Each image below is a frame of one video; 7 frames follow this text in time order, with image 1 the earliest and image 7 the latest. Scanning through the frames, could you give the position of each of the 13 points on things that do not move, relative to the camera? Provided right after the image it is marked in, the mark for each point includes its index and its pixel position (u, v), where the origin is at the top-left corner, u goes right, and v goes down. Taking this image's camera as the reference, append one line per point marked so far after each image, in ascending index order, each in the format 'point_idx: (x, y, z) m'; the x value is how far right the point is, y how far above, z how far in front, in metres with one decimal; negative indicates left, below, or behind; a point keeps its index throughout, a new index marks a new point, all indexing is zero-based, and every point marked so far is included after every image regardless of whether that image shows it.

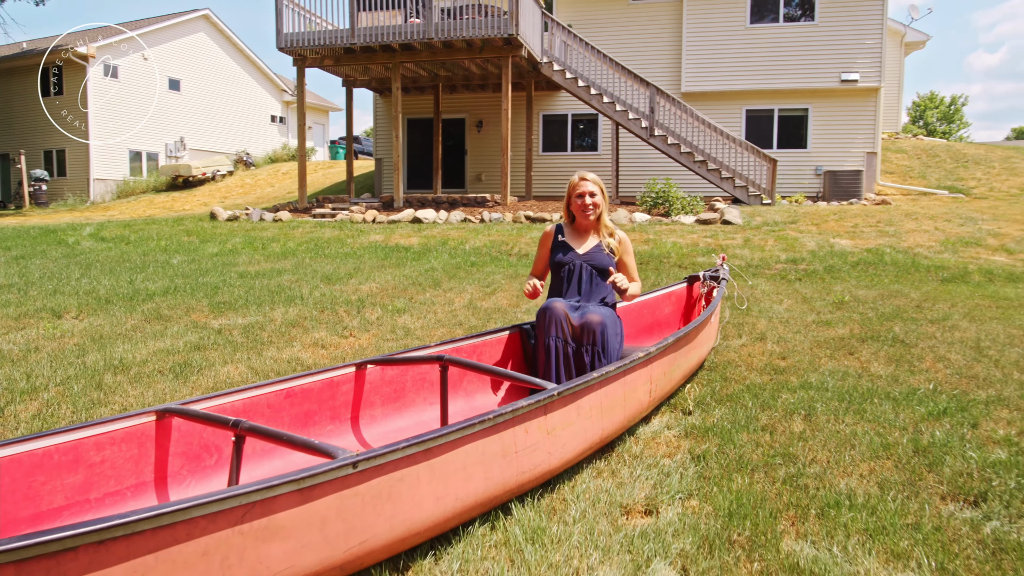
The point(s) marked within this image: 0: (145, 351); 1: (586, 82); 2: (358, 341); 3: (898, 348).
0: (-2.0, -0.3, +4.0) m
1: (+1.4, +4.1, +14.3) m
2: (-0.9, -0.3, +4.4) m
3: (+2.5, -0.4, +4.6) m
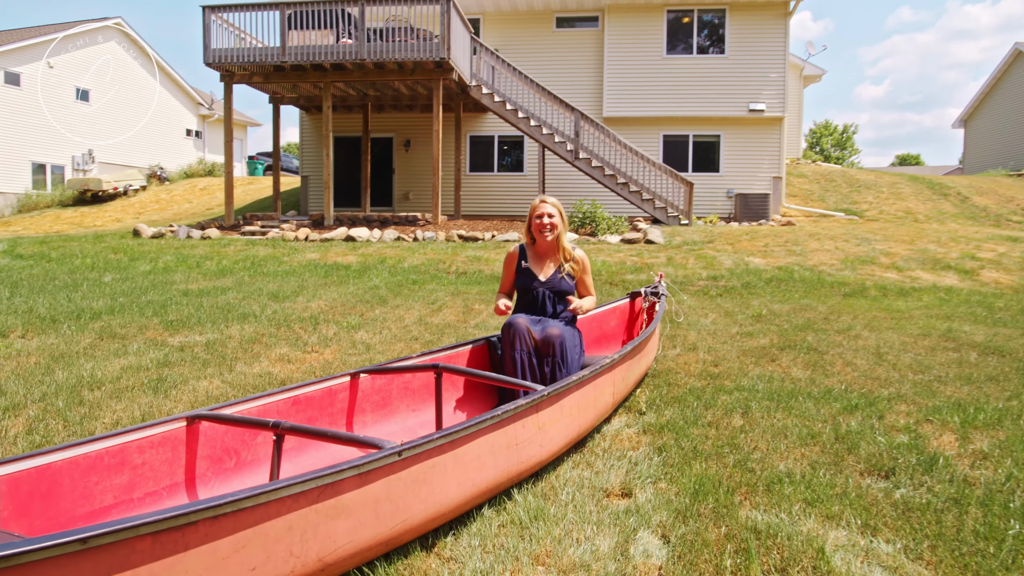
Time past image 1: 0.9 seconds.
0: (-2.2, -0.4, +4.0) m
1: (0.0, +3.7, +14.8) m
2: (-1.2, -0.4, +4.6) m
3: (+2.1, -0.5, +5.1) m
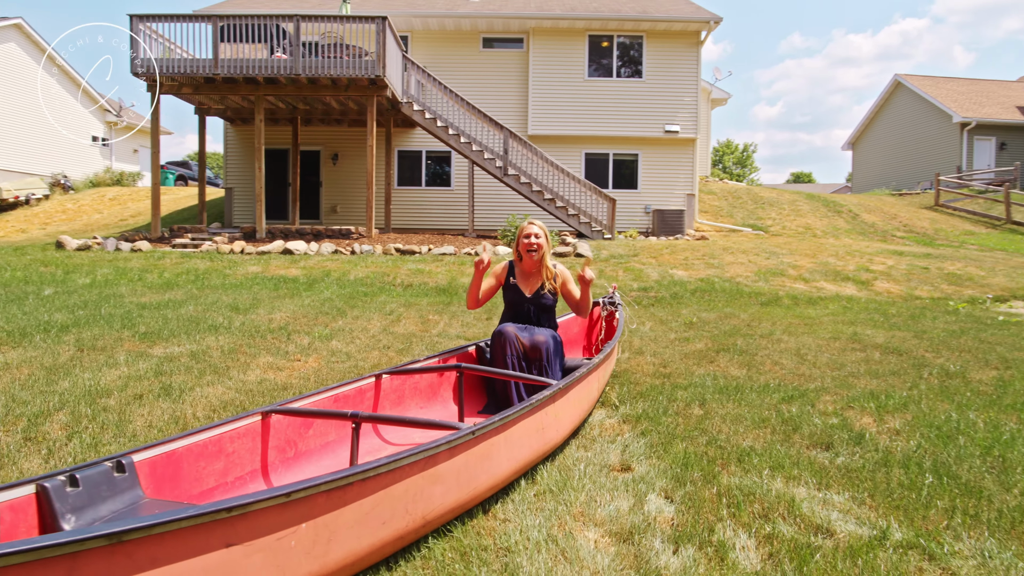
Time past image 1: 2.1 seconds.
0: (-2.3, -0.5, +4.2) m
1: (-1.4, +3.5, +15.2) m
2: (-1.4, -0.5, +4.9) m
3: (+1.9, -0.5, +5.8) m
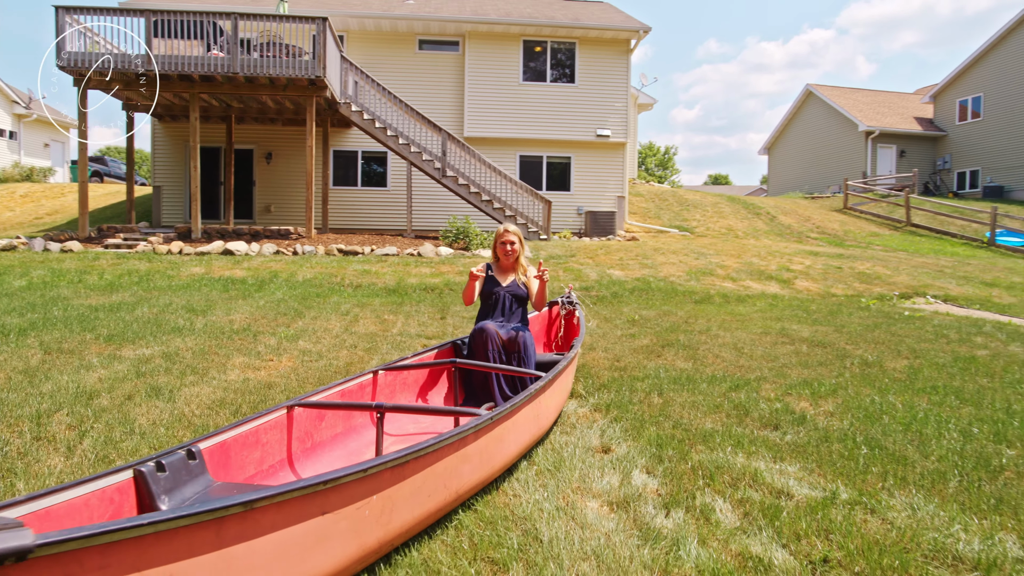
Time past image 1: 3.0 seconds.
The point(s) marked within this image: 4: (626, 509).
0: (-2.5, -0.5, +4.3) m
1: (-2.7, +3.5, +15.3) m
2: (-1.6, -0.5, +5.1) m
3: (+1.5, -0.5, +6.3) m
4: (+0.4, -0.8, +2.5) m
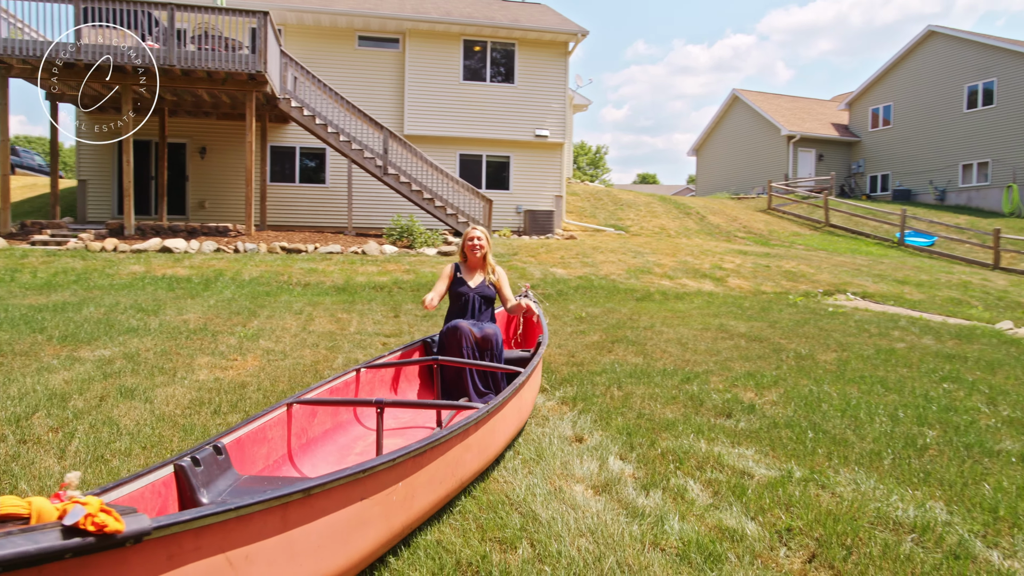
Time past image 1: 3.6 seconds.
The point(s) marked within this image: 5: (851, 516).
0: (-2.7, -0.5, +4.2) m
1: (-4.0, +3.5, +15.2) m
2: (-1.9, -0.5, +5.1) m
3: (+1.1, -0.5, +6.6) m
4: (+0.4, -0.8, +2.8) m
5: (+1.2, -0.8, +2.6) m
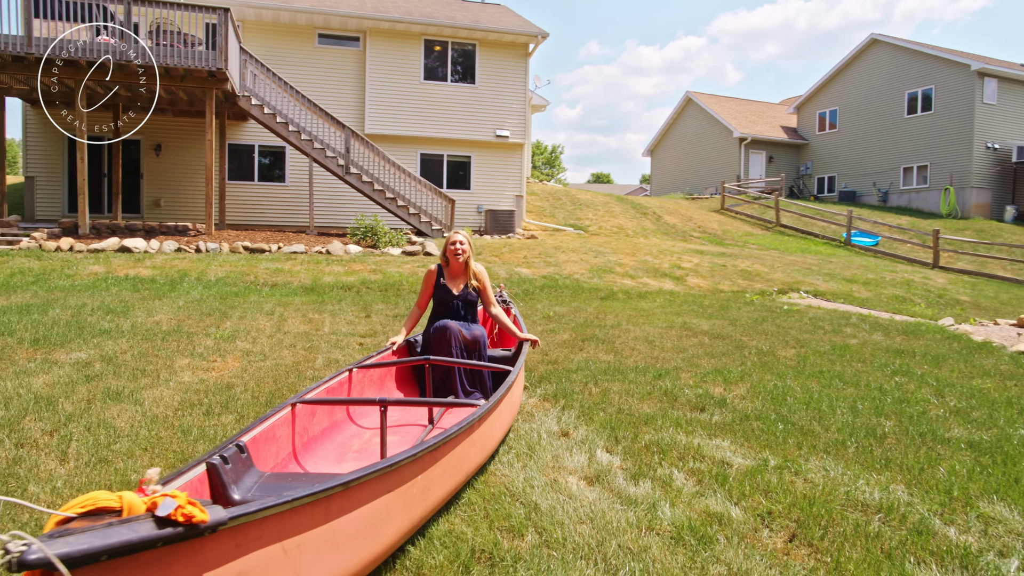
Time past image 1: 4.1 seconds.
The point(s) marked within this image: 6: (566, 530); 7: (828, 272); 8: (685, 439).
0: (-2.8, -0.6, +4.2) m
1: (-4.8, +3.5, +15.0) m
2: (-2.0, -0.5, +5.1) m
3: (+0.9, -0.5, +6.9) m
4: (+0.4, -0.8, +3.0) m
5: (+1.2, -0.8, +2.8) m
6: (+0.2, -0.8, +2.5) m
7: (+6.2, +0.3, +14.2) m
8: (+0.9, -0.7, +3.6) m
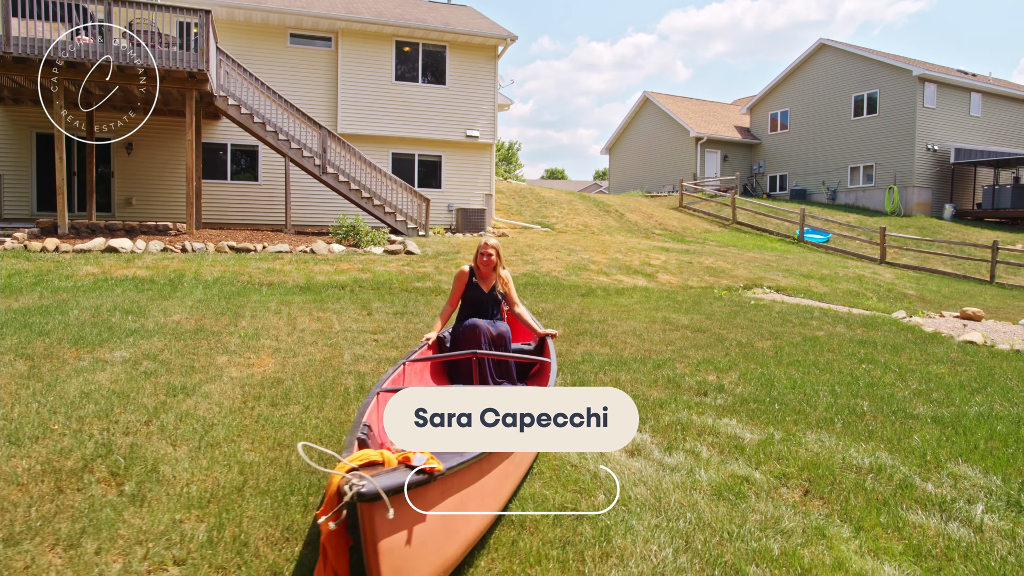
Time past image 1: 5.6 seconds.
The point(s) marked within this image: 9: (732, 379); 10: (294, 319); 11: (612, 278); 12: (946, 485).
0: (-2.6, -0.6, +4.6) m
1: (-5.3, +3.6, +15.2) m
2: (-1.9, -0.6, +5.5) m
3: (+0.9, -0.5, +7.4) m
4: (+0.6, -0.8, +3.5) m
5: (+1.5, -0.8, +3.4) m
6: (+0.5, -0.8, +3.0) m
7: (+5.7, +0.4, +15.1) m
8: (+1.1, -0.8, +4.1) m
9: (+1.6, -0.7, +5.3) m
10: (-2.3, -0.3, +7.6) m
11: (+1.7, +0.2, +12.6) m
12: (+1.9, -0.9, +3.2) m
